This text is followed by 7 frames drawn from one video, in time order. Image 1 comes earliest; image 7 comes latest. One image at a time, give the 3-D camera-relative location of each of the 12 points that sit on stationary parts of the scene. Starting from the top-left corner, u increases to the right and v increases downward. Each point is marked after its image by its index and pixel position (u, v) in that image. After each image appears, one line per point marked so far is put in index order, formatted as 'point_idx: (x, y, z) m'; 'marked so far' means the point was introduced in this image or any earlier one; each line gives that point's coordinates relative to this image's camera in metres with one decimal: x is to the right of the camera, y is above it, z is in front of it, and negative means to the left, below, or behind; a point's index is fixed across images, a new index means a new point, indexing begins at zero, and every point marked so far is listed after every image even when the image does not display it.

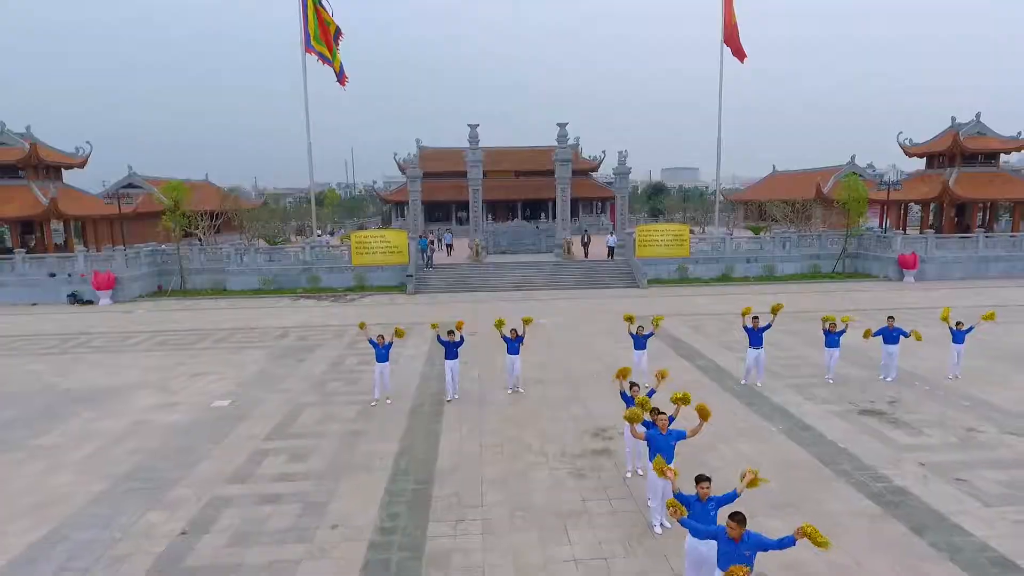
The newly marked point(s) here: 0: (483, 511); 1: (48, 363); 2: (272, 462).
0: (-0.3, -2.5, +6.7) m
1: (-10.4, -1.7, +13.5) m
2: (-3.2, -2.3, +8.1) m
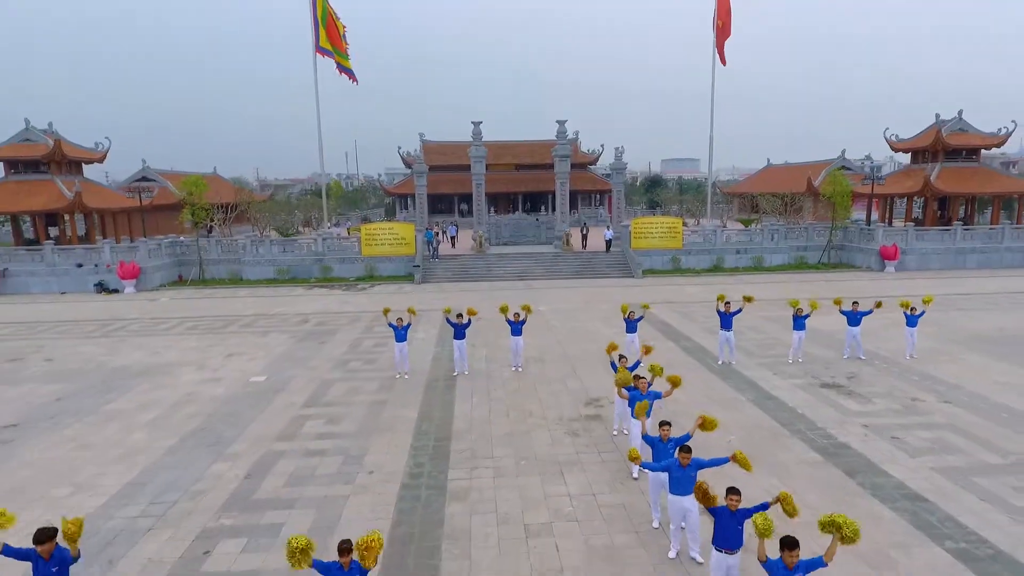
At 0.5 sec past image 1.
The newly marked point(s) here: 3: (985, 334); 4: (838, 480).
0: (-0.2, -2.3, +8.0) m
1: (-10.3, -1.4, +14.9) m
2: (-3.1, -2.1, +9.4) m
3: (+11.4, -1.1, +14.5) m
4: (+4.0, -2.3, +7.4) m
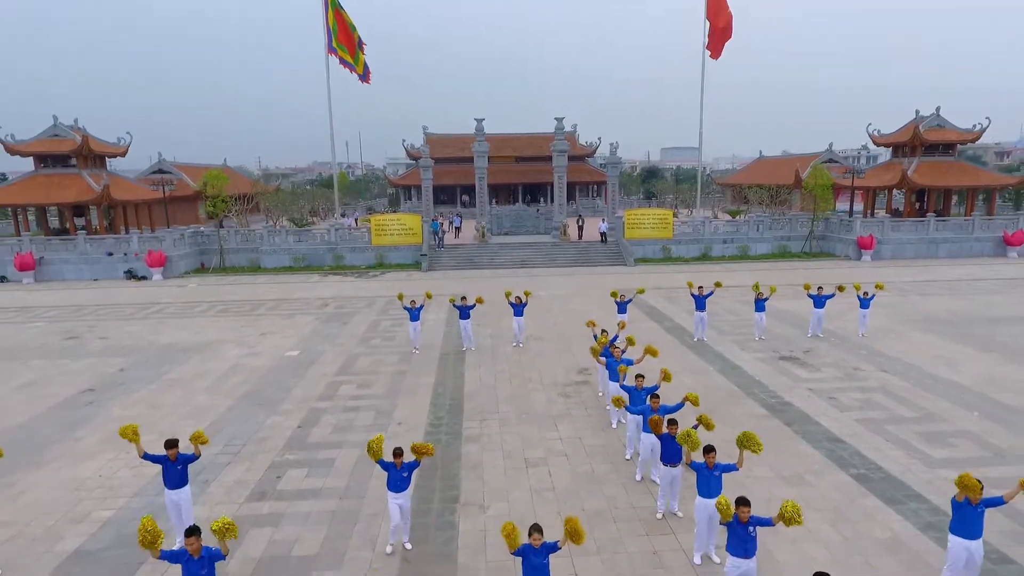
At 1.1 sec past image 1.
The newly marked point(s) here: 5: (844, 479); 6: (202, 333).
0: (-0.2, -2.1, +9.8) m
1: (-10.3, -1.0, +16.6) m
2: (-3.1, -1.9, +11.2) m
3: (+11.5, -0.7, +16.3) m
4: (+4.0, -2.1, +9.2) m
5: (+4.2, -2.4, +7.6) m
6: (-8.1, -1.2, +15.7) m
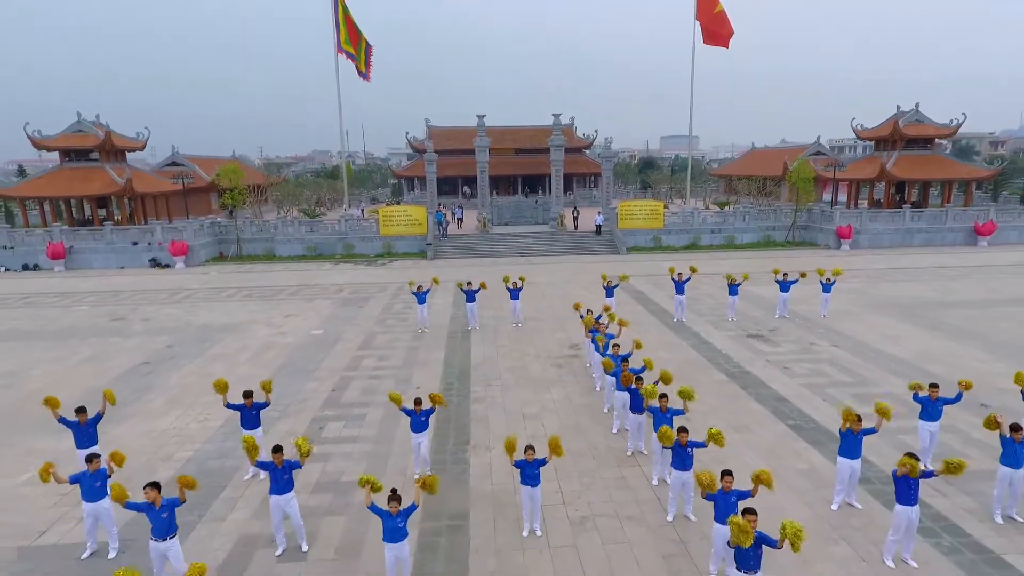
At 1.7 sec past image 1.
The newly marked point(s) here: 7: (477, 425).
0: (-0.2, -1.8, +11.6) m
1: (-10.3, -0.6, +18.4) m
2: (-3.1, -1.6, +12.9) m
3: (+11.5, -0.3, +18.0) m
4: (+4.0, -1.9, +10.9) m
5: (+4.2, -2.2, +9.4) m
6: (-8.1, -0.8, +17.4) m
7: (-0.6, -2.2, +9.7) m
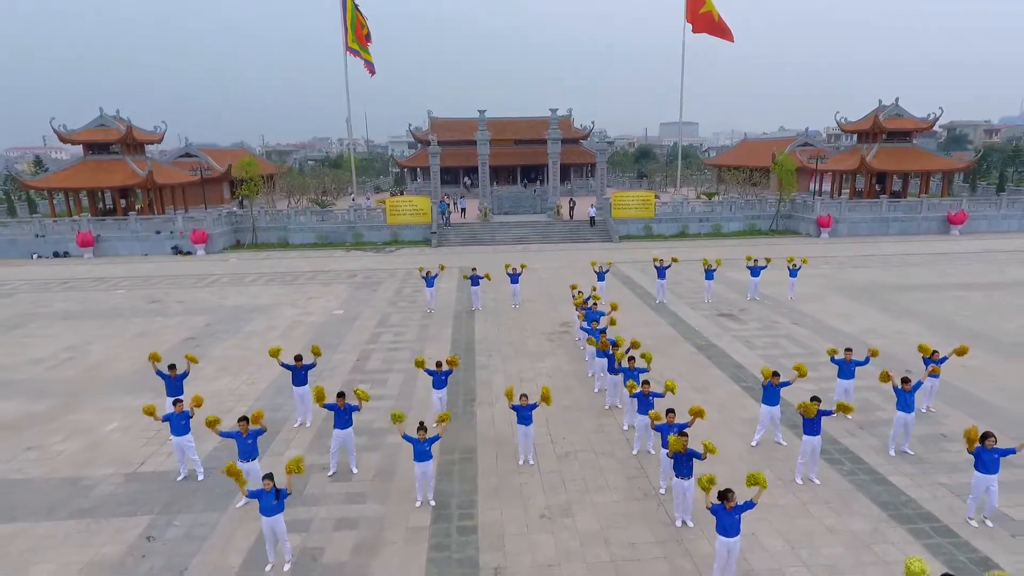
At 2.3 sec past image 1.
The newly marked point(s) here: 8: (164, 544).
0: (-0.2, -1.4, +13.5) m
1: (-10.3, -0.2, +20.2) m
2: (-3.1, -1.2, +14.8) m
3: (+11.4, +0.1, +19.9) m
4: (+4.0, -1.5, +12.8) m
5: (+4.2, -1.9, +11.3) m
6: (-8.1, -0.3, +19.3) m
7: (-0.6, -1.9, +11.5) m
8: (-4.1, -3.0, +7.1) m
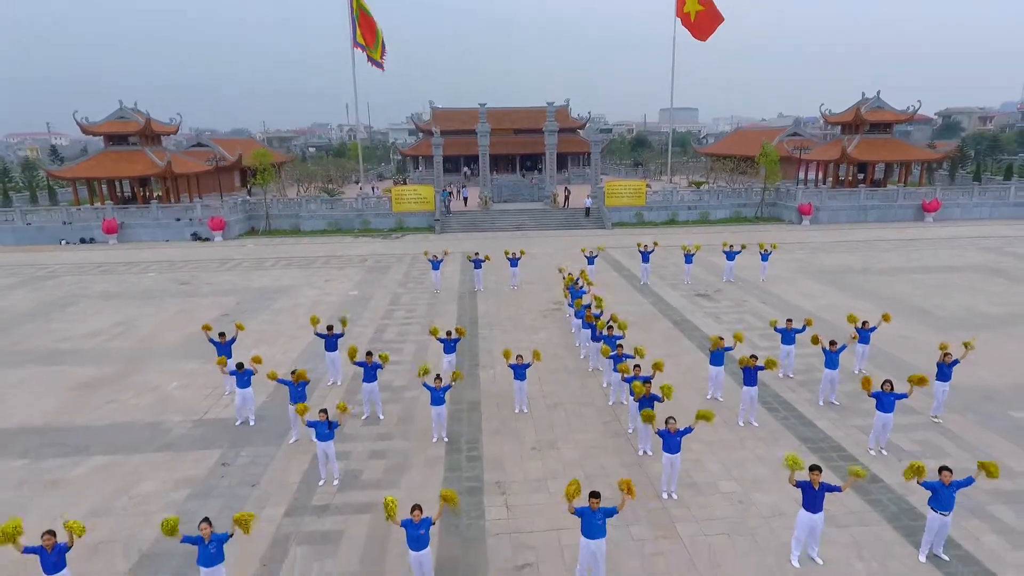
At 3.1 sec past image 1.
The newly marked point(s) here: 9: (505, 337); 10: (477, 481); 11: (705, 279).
0: (-0.3, -1.0, +15.4) m
1: (-10.4, +0.5, +22.1) m
2: (-3.1, -0.7, +16.7) m
3: (+11.4, +0.8, +21.7) m
4: (+4.0, -1.1, +14.7) m
5: (+4.1, -1.5, +13.2) m
6: (-8.1, +0.3, +21.2) m
7: (-0.6, -1.5, +13.5) m
8: (-4.1, -2.7, +9.0) m
9: (-0.2, -1.2, +14.5) m
10: (-0.5, -2.7, +8.6) m
11: (+6.4, +0.3, +19.8) m
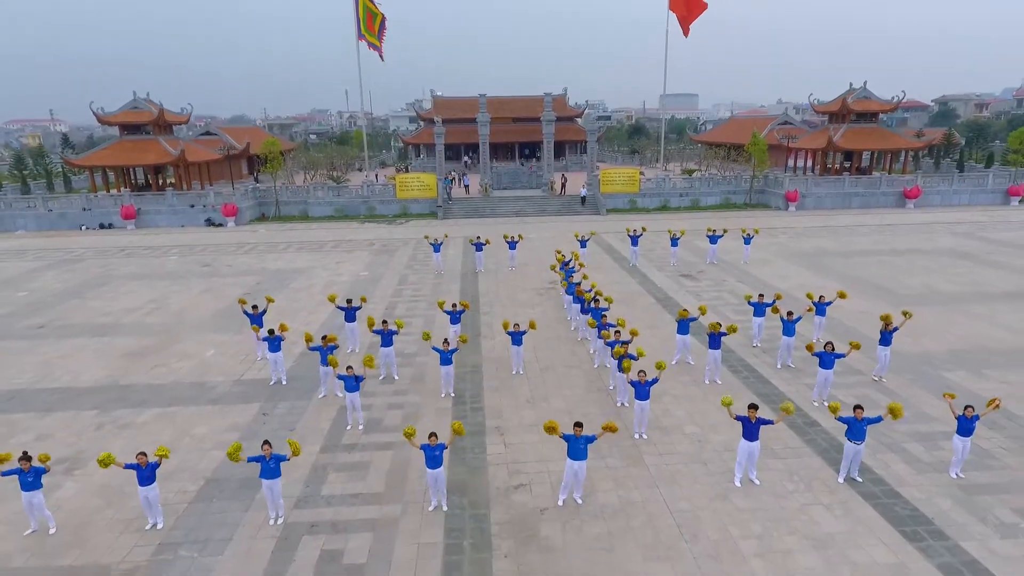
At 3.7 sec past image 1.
0: (-0.3, -0.4, +16.9) m
1: (-10.4, +1.2, +23.6) m
2: (-3.2, -0.1, +18.3) m
3: (+11.3, +1.5, +23.3) m
4: (+3.9, -0.5, +16.3) m
5: (+4.1, -1.0, +14.8) m
6: (-8.2, +0.9, +22.7) m
7: (-0.7, -1.0, +15.0) m
8: (-4.2, -2.3, +10.6) m
9: (-0.2, -0.6, +16.1) m
10: (-0.5, -2.3, +10.2) m
11: (+6.3, +1.0, +21.3) m
